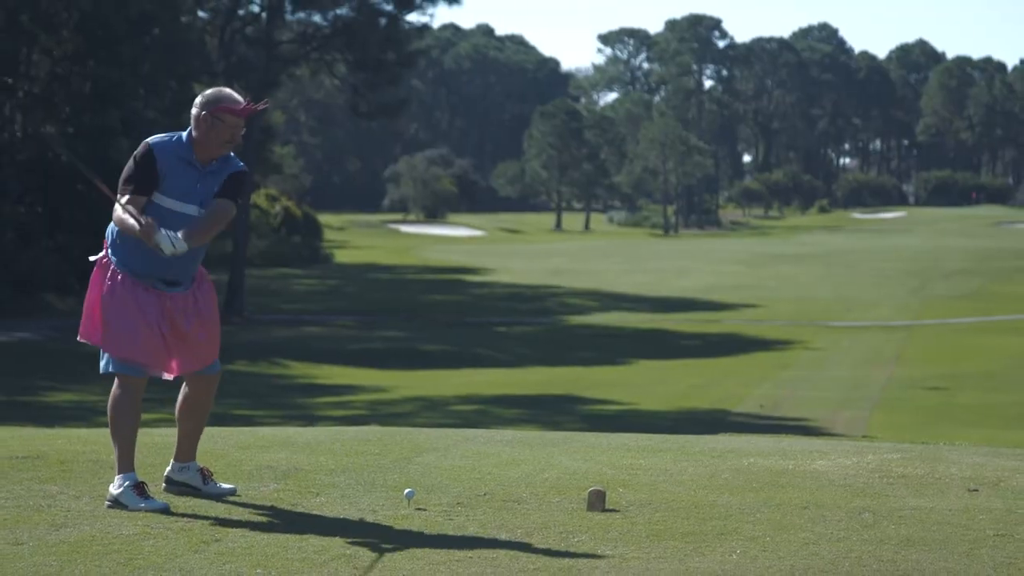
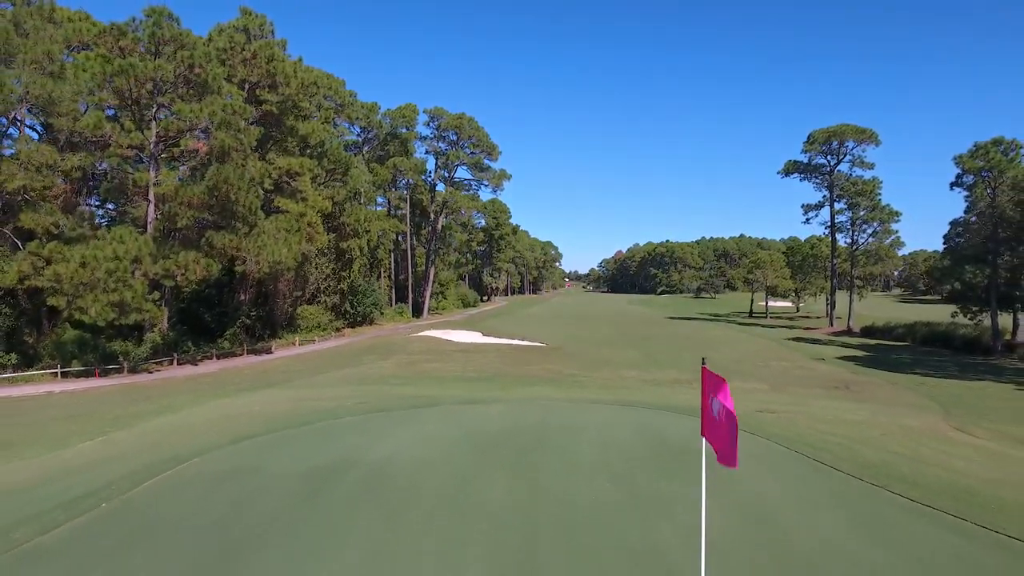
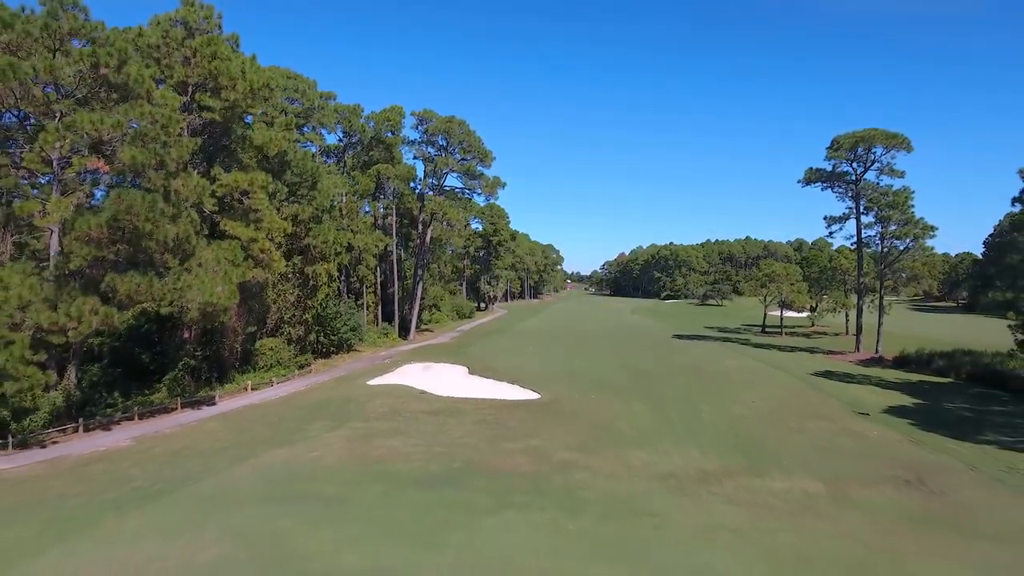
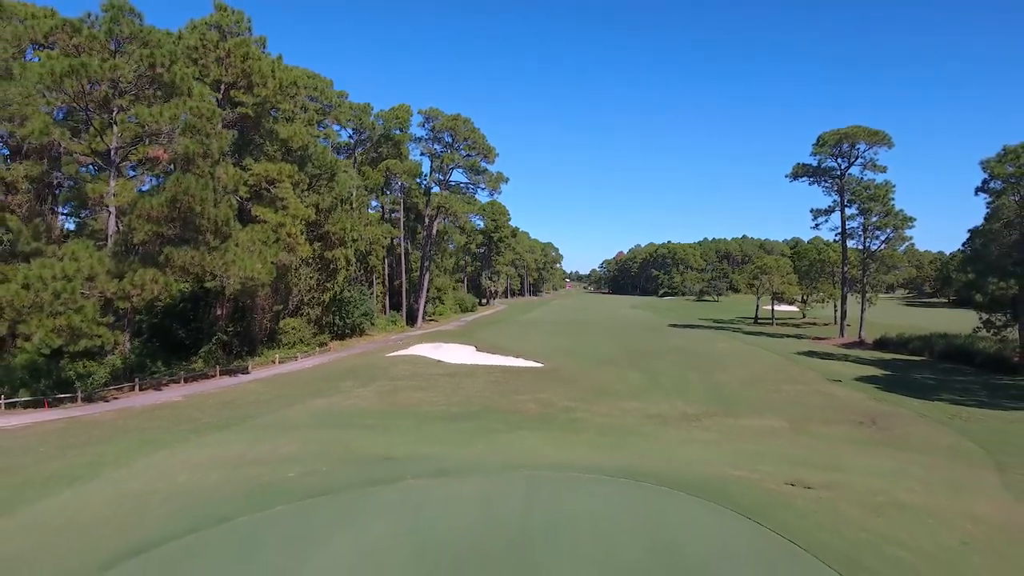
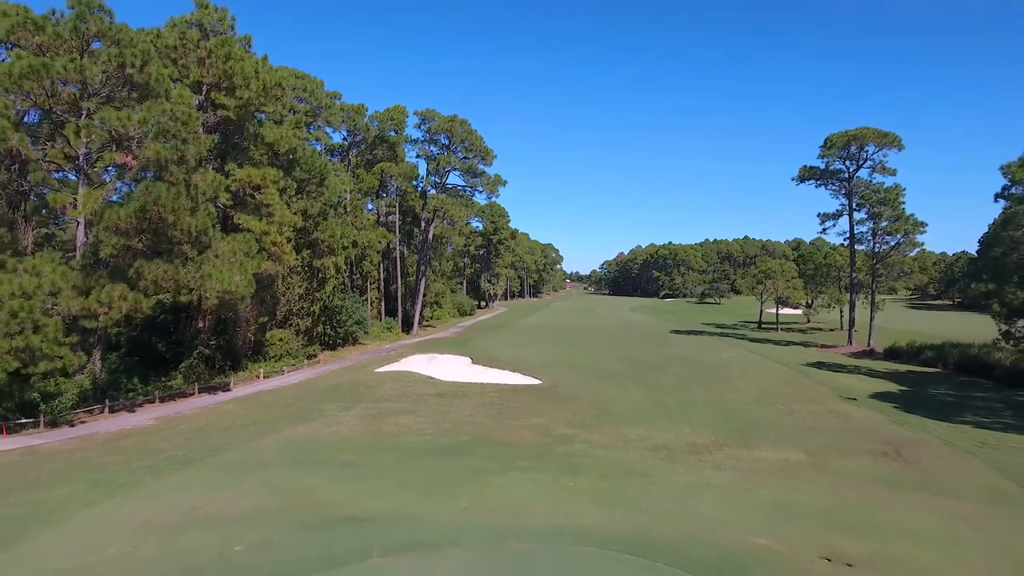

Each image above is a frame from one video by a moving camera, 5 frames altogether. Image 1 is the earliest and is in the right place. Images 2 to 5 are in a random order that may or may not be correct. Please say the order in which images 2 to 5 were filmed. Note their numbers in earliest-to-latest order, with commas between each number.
3, 5, 4, 2
